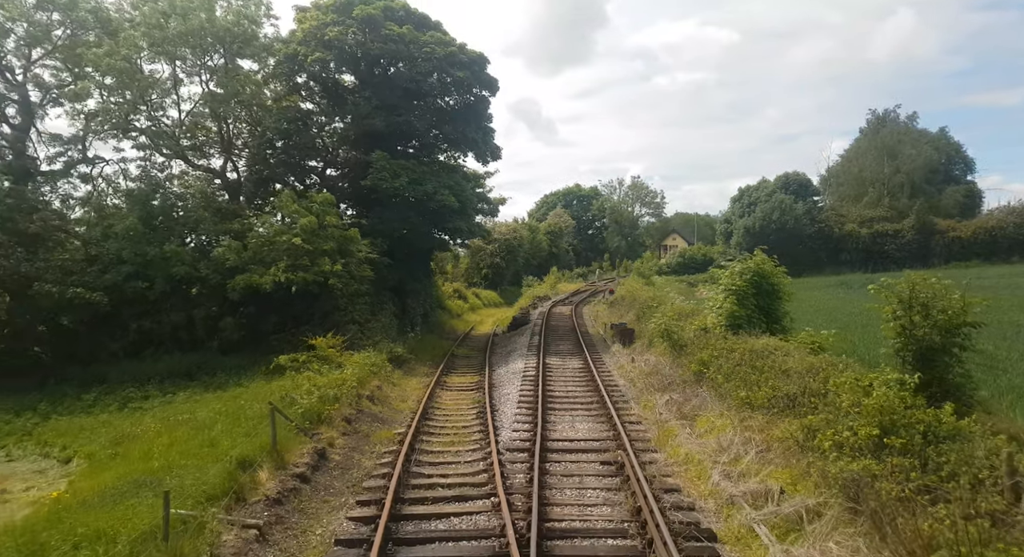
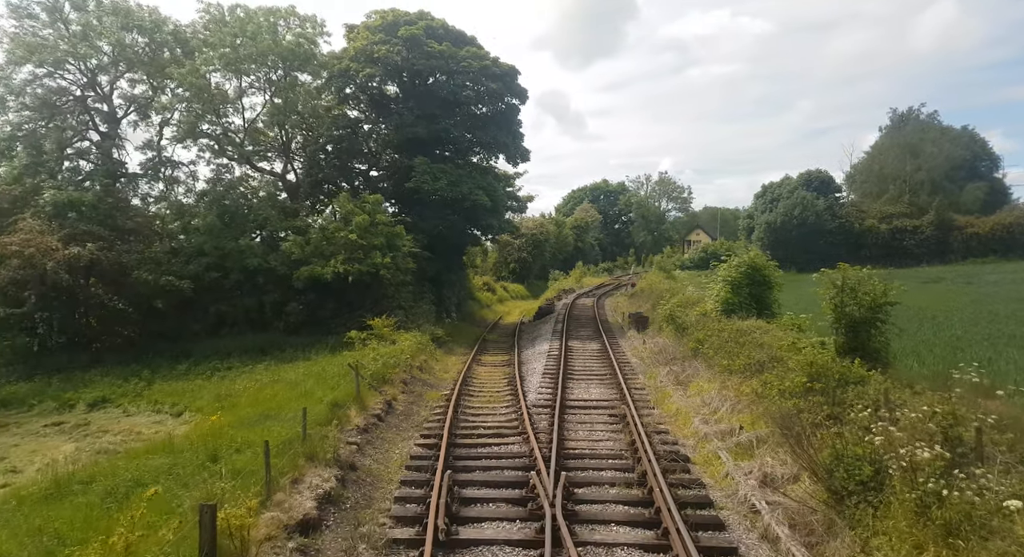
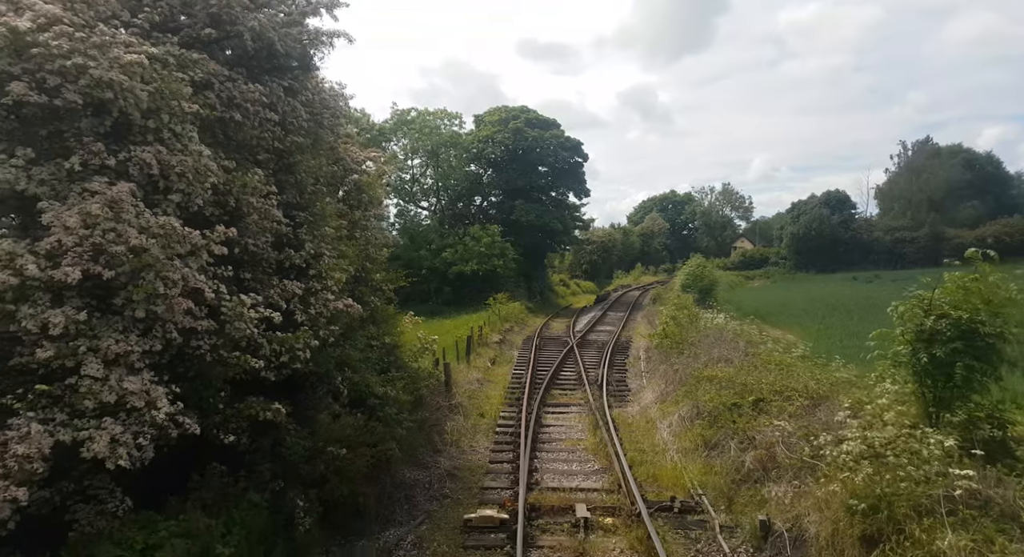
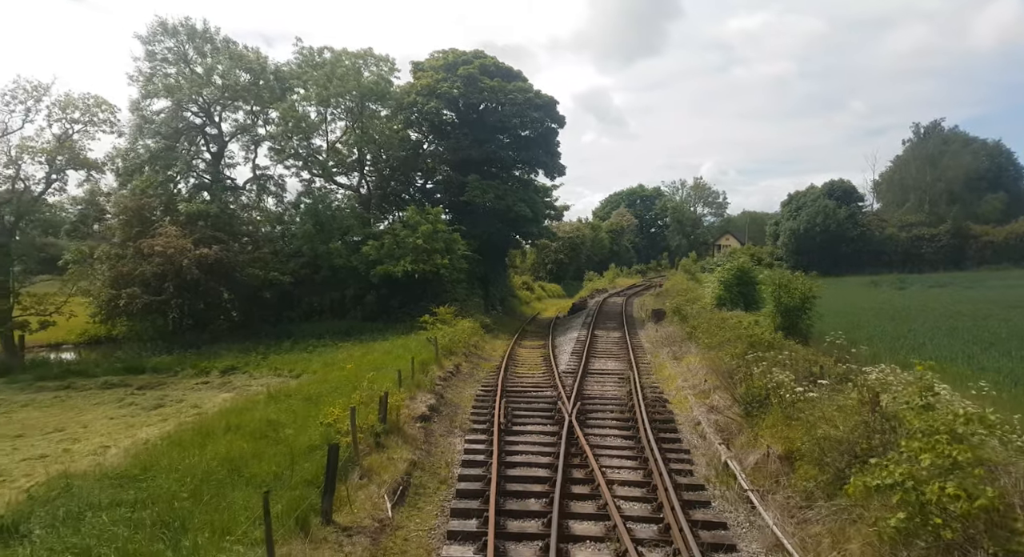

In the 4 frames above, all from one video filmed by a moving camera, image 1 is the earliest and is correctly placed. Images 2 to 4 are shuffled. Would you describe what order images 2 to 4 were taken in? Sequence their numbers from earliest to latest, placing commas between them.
2, 4, 3
